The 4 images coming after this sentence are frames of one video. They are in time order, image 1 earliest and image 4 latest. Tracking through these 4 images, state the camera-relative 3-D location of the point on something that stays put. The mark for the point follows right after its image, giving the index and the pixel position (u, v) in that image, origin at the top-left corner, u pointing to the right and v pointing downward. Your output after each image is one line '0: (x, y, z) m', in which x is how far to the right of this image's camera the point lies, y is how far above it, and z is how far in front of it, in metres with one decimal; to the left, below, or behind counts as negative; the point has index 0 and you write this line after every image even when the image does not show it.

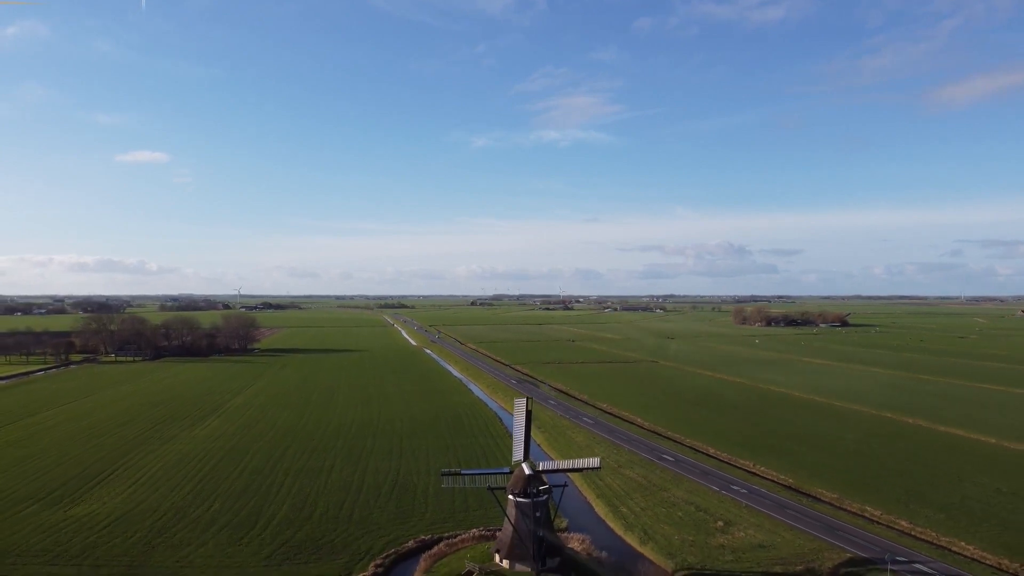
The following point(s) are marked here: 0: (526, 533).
0: (+0.5, -8.3, +20.0) m
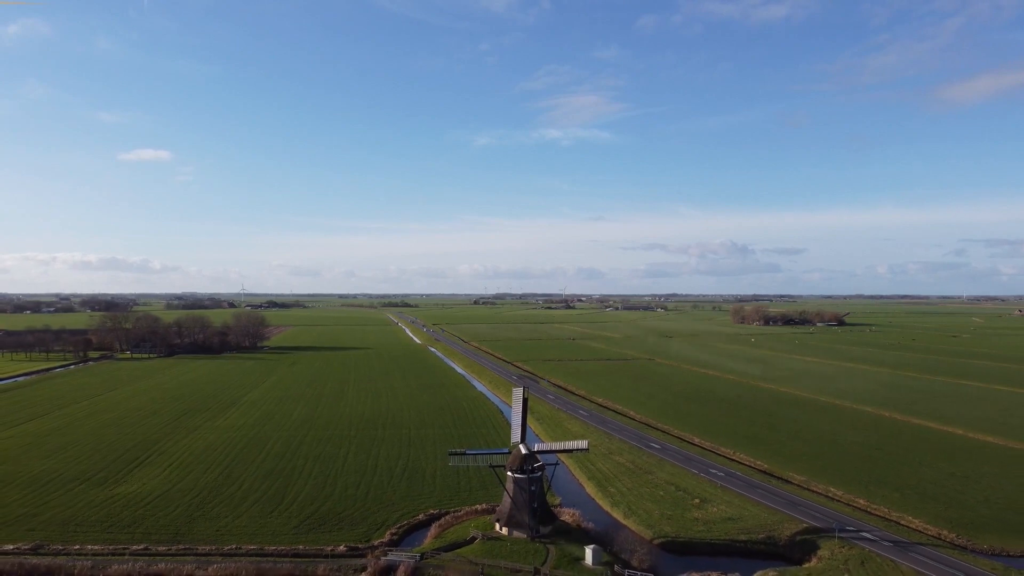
0: (+0.4, -8.5, +22.8) m
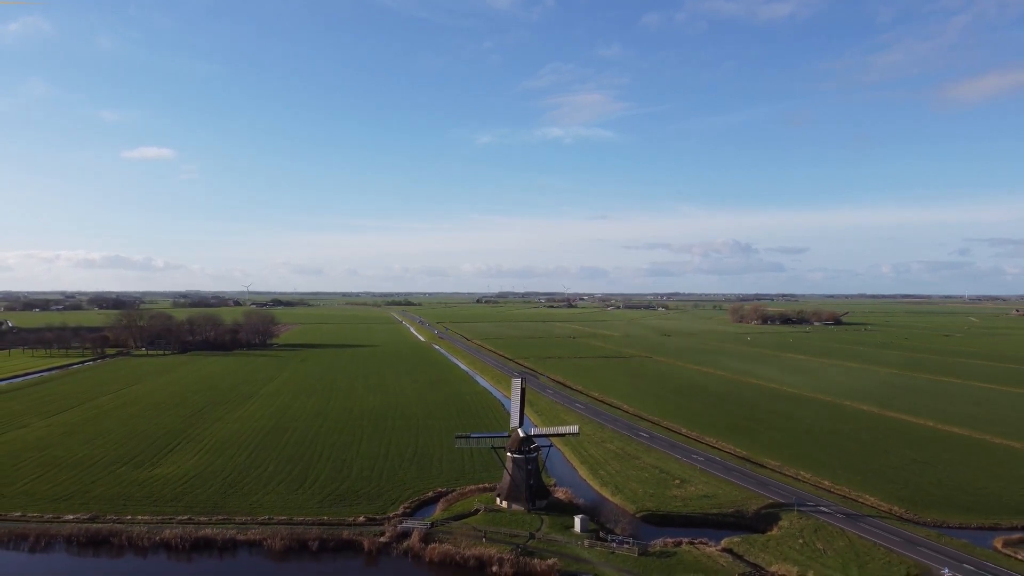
0: (+0.4, -8.6, +25.8) m
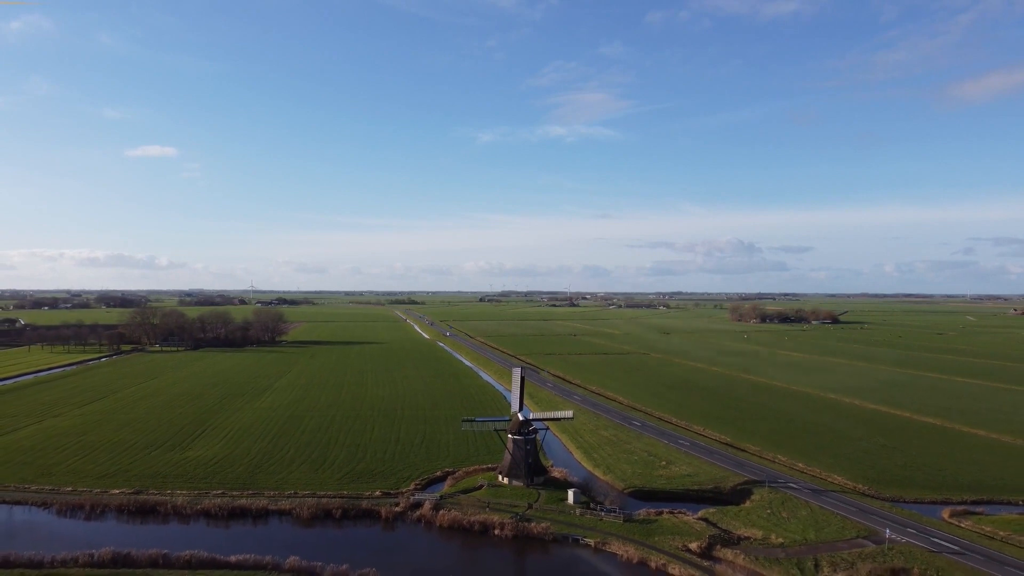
0: (+0.4, -8.5, +28.7) m
